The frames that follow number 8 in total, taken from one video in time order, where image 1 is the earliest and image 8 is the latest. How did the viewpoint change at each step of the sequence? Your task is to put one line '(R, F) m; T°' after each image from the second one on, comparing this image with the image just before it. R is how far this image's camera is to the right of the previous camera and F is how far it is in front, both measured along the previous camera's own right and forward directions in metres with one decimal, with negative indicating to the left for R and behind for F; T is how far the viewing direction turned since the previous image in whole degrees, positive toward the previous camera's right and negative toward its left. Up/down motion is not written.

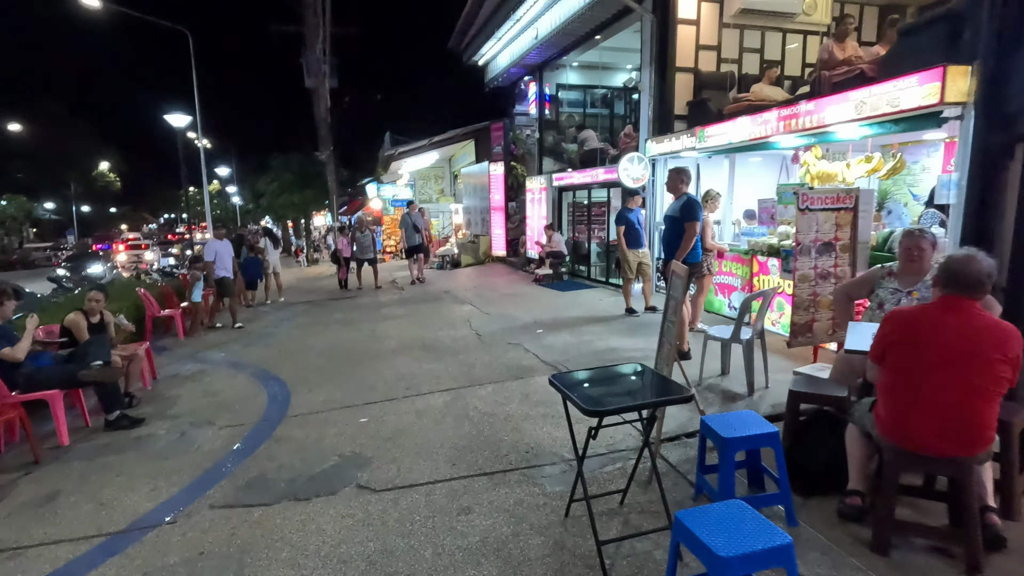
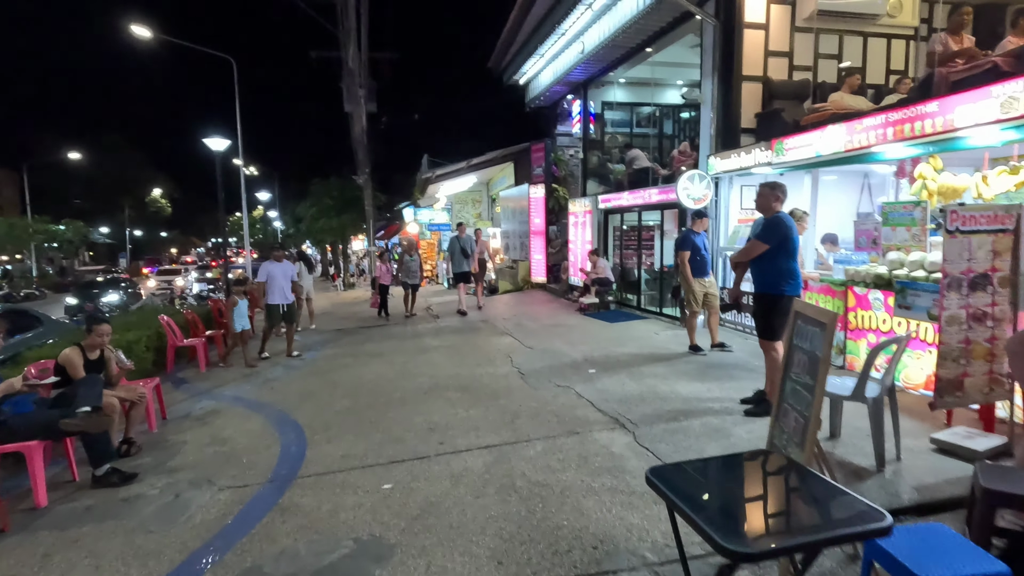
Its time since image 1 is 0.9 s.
(-0.2, +0.9) m; -4°
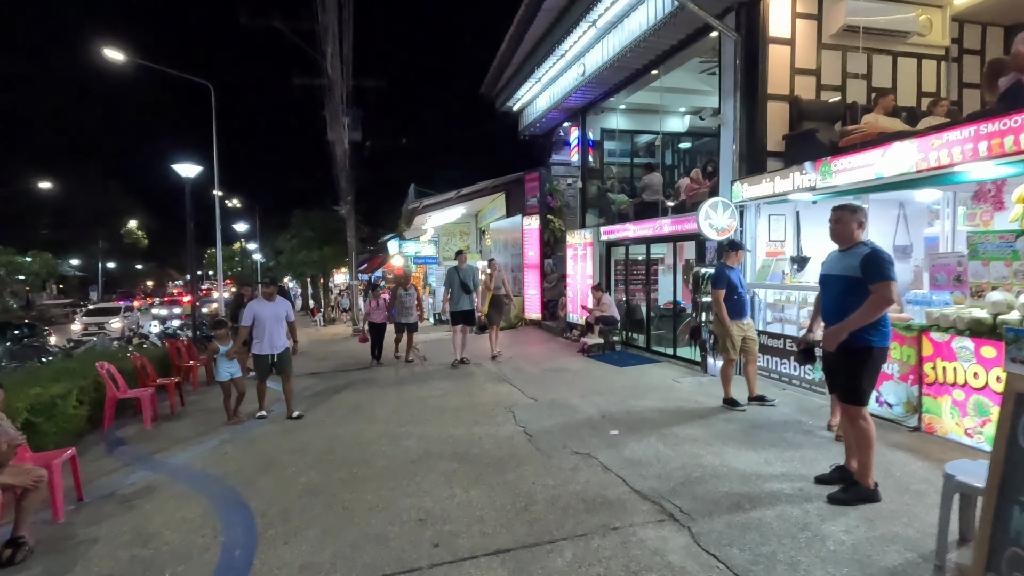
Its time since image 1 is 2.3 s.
(-0.2, +1.1) m; +2°
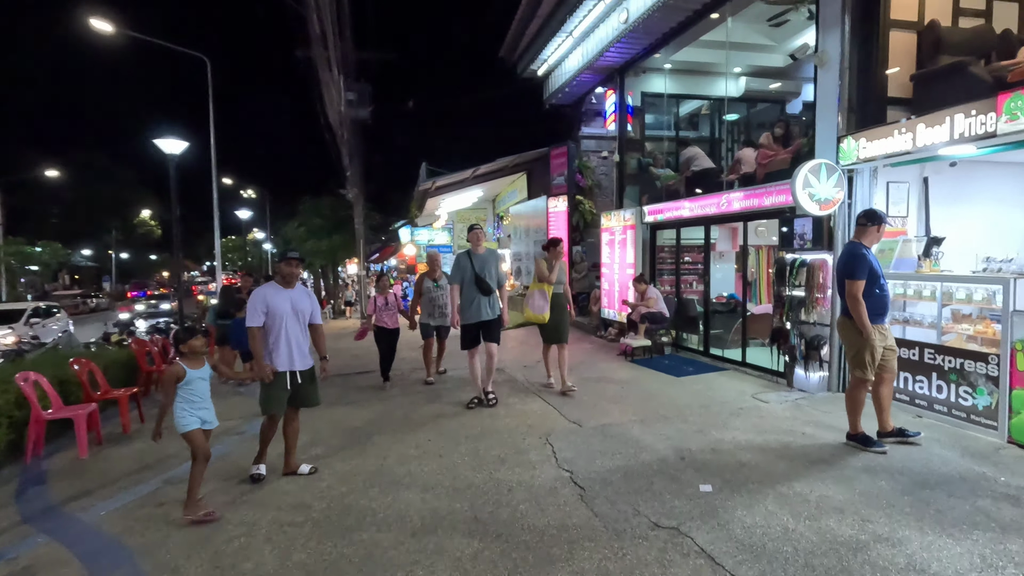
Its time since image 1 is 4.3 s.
(-0.2, +1.8) m; -2°
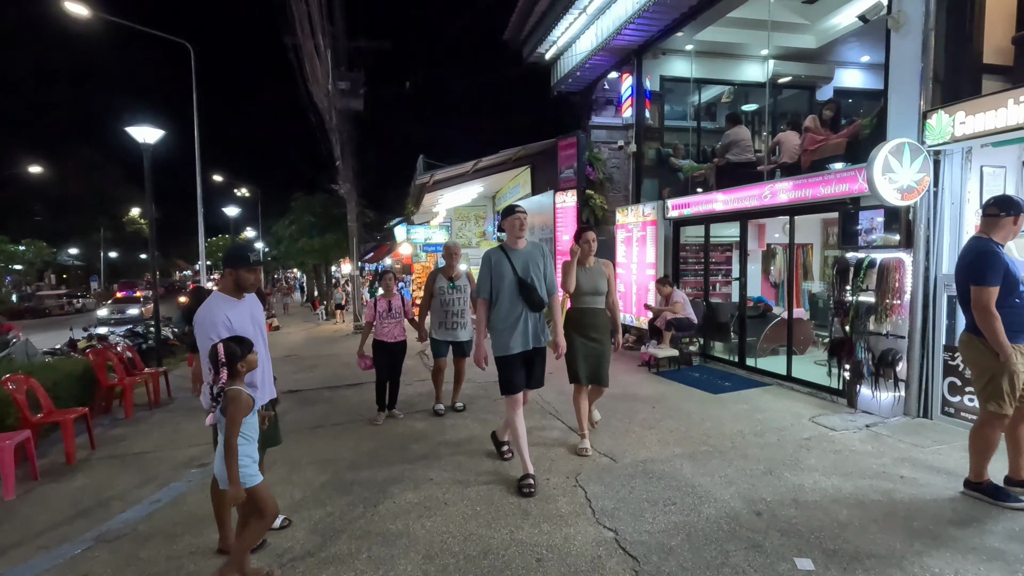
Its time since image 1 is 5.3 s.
(-0.2, +1.0) m; 0°
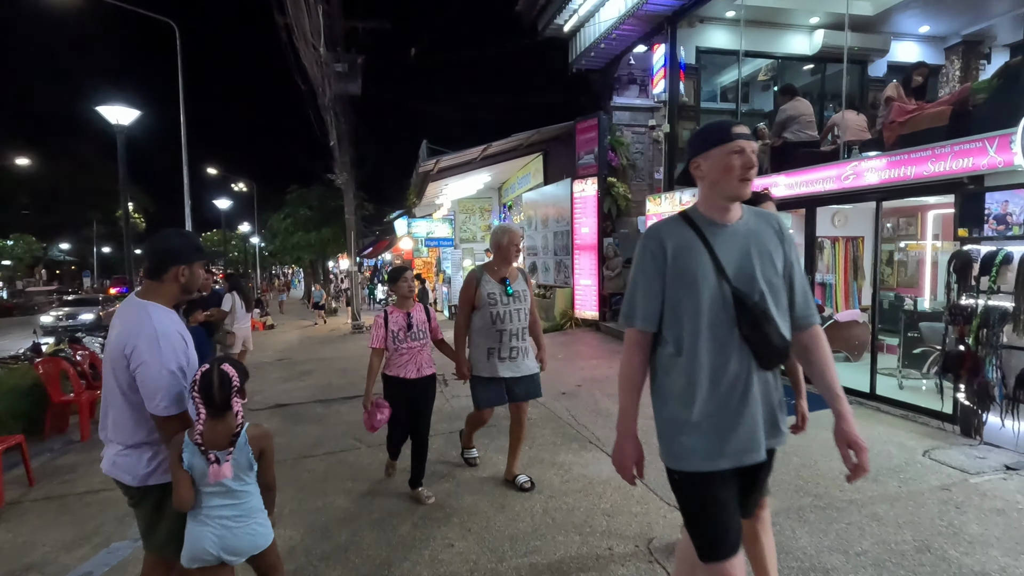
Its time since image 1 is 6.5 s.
(-0.3, +1.2) m; 0°
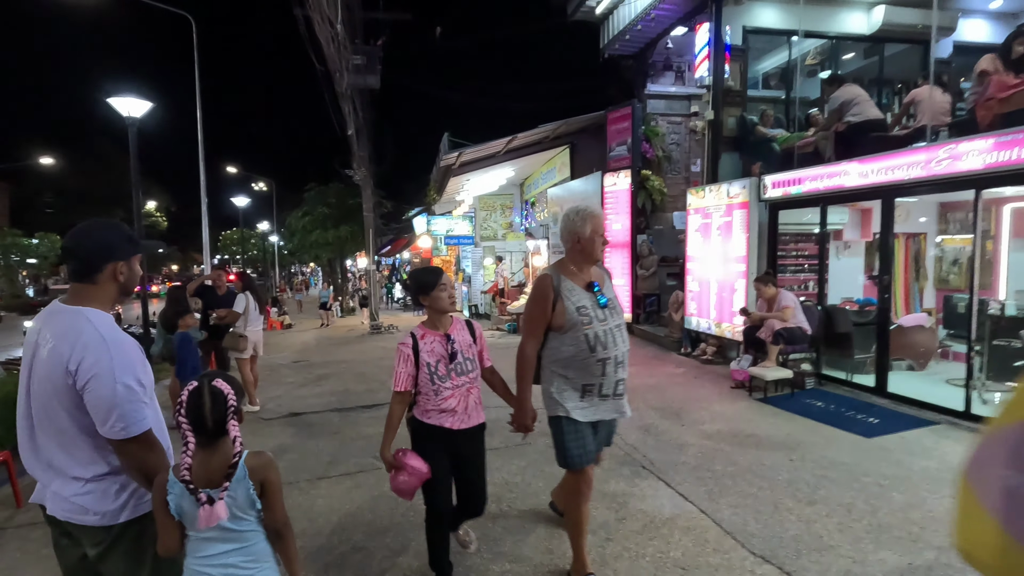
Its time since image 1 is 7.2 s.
(-0.2, +0.7) m; -2°
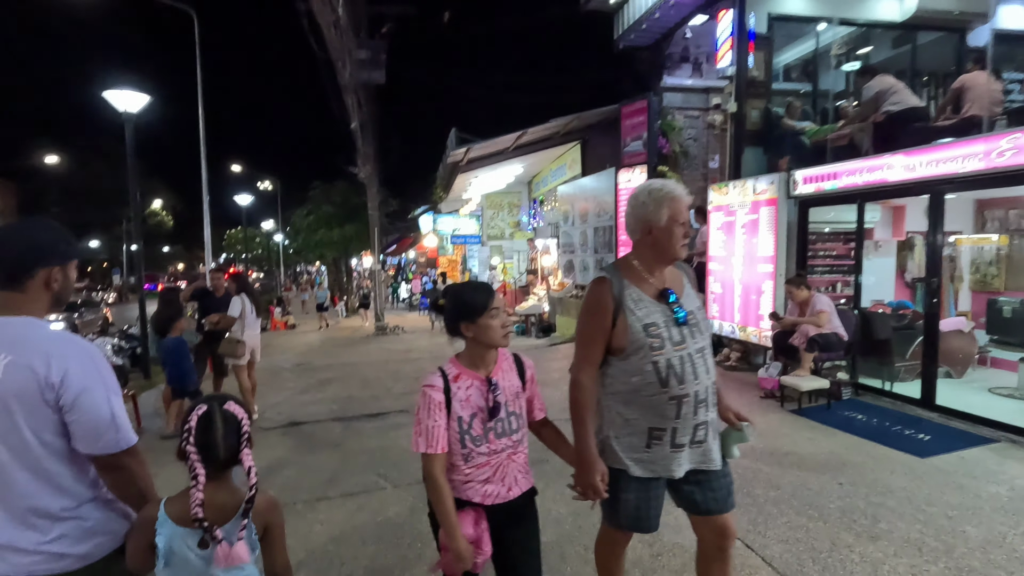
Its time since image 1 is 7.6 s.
(-0.1, +0.4) m; -1°
